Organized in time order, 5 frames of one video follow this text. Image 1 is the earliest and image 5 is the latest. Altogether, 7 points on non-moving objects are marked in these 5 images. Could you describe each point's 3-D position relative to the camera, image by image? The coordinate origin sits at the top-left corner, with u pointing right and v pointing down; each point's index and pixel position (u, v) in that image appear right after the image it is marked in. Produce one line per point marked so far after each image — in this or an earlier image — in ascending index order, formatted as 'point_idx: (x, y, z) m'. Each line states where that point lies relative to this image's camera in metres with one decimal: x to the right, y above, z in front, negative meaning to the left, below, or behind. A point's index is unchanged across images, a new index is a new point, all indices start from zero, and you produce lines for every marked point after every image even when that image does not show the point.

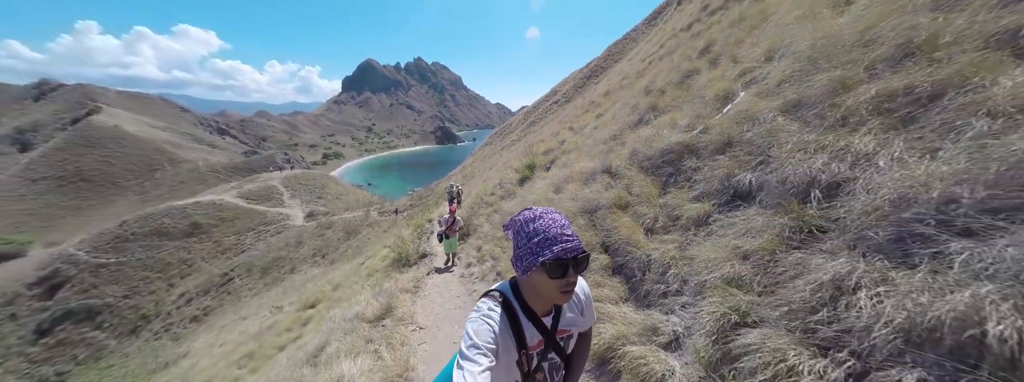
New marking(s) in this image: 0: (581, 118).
0: (+5.1, +5.5, +19.1) m
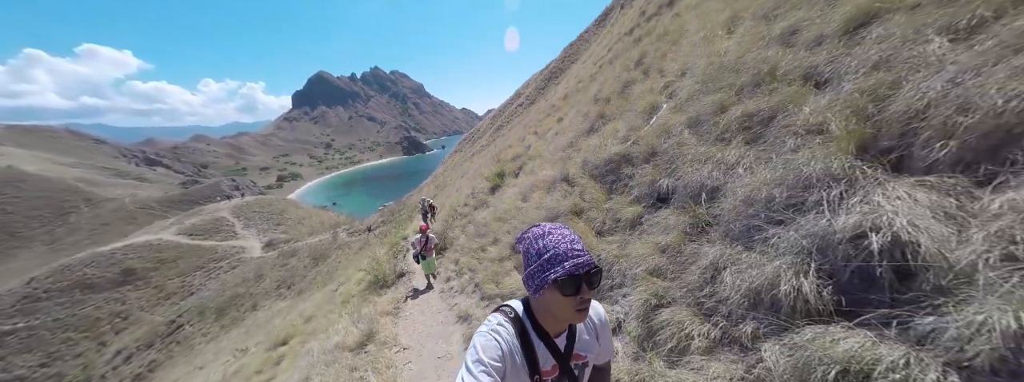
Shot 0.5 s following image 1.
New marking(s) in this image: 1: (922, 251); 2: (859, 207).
0: (+2.4, +5.3, +20.2) m
1: (+3.1, -0.4, +1.9) m
2: (+3.2, -0.1, +2.4) m
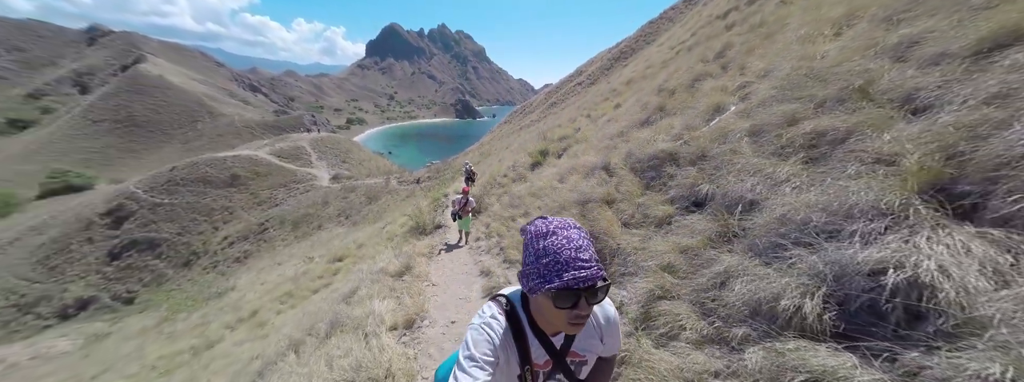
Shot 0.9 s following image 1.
0: (+6.5, +6.3, +19.3) m
1: (+3.2, -0.8, +1.9) m
2: (+3.4, -0.5, +2.3) m
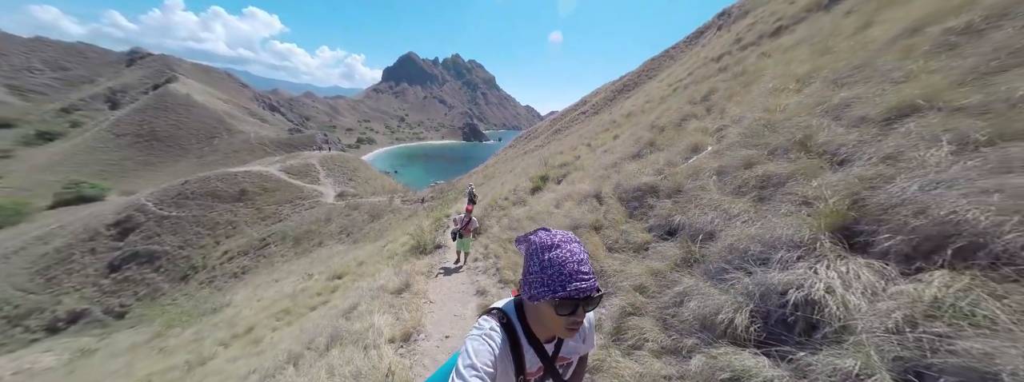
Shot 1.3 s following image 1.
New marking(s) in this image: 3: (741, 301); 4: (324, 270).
0: (+6.8, +4.3, +20.4) m
1: (+3.0, -1.1, +2.5) m
2: (+3.2, -0.9, +2.9) m
3: (+2.7, -1.3, +3.1) m
4: (-14.1, -5.9, +19.7) m
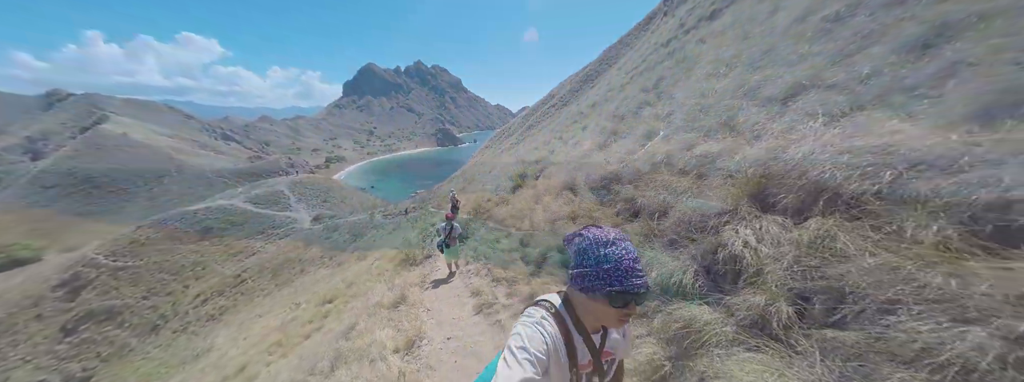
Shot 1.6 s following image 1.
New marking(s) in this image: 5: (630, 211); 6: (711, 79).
0: (+4.6, +5.1, +21.2) m
1: (+2.8, -0.9, +3.2) m
2: (+3.0, -0.6, +3.6) m
3: (+2.6, -1.1, +3.8) m
4: (-14.6, -7.7, +19.3) m
5: (+2.8, -0.5, +6.2) m
6: (+7.0, +3.9, +8.9) m
